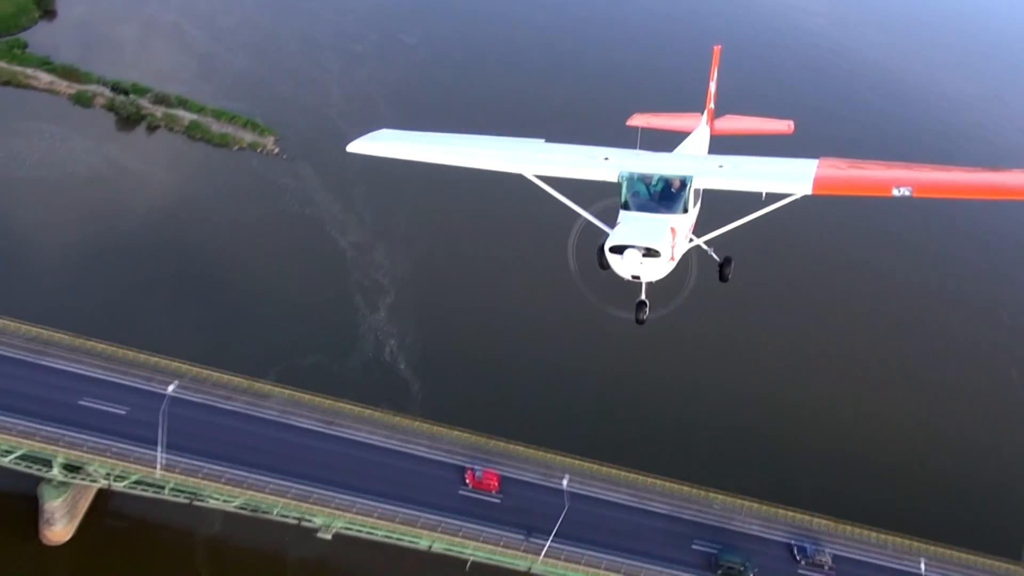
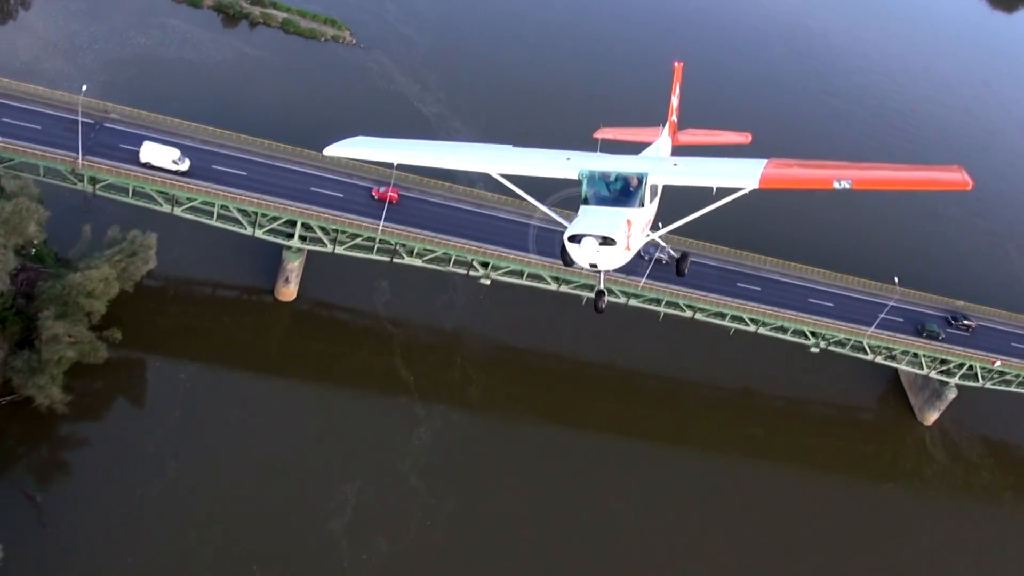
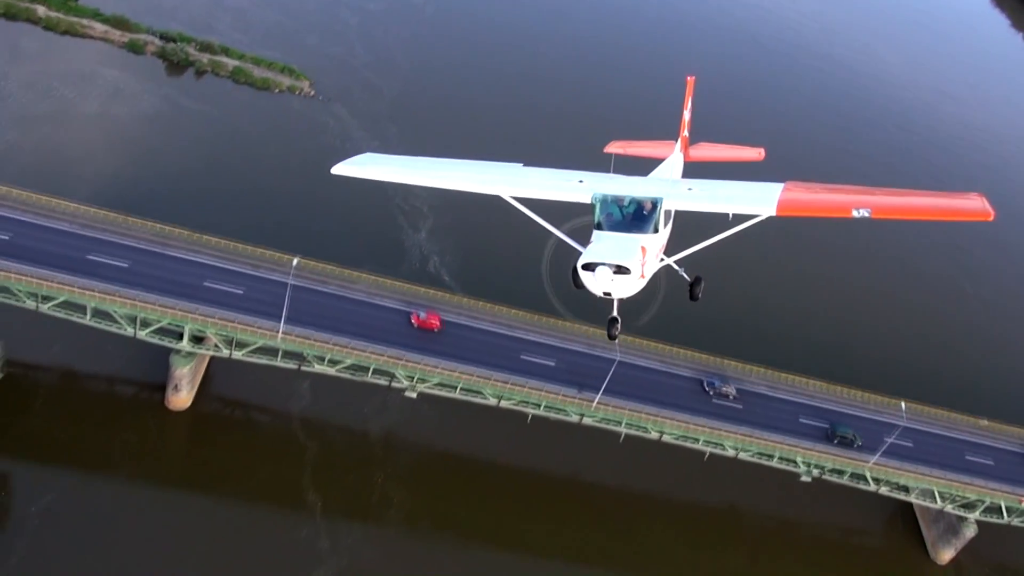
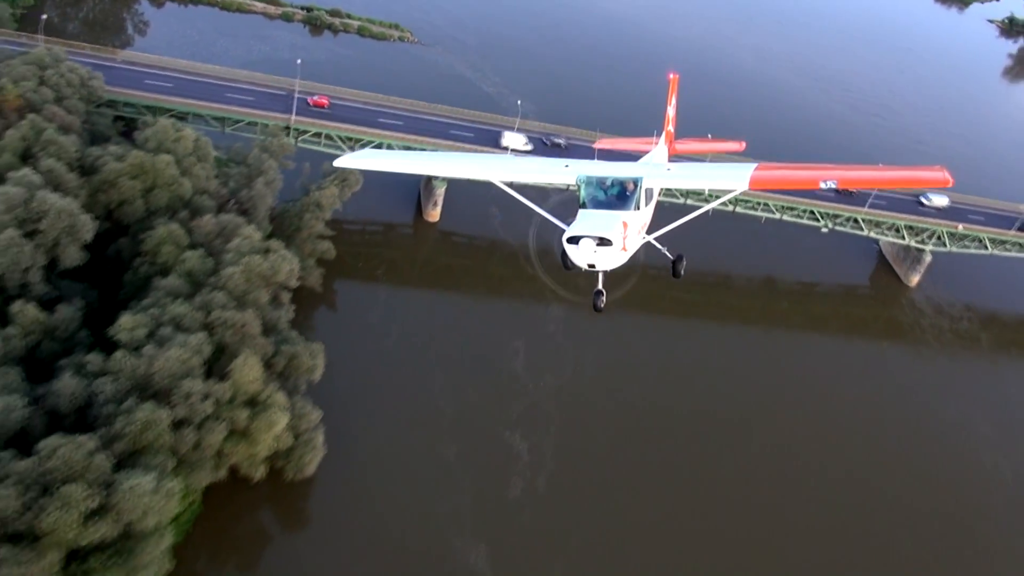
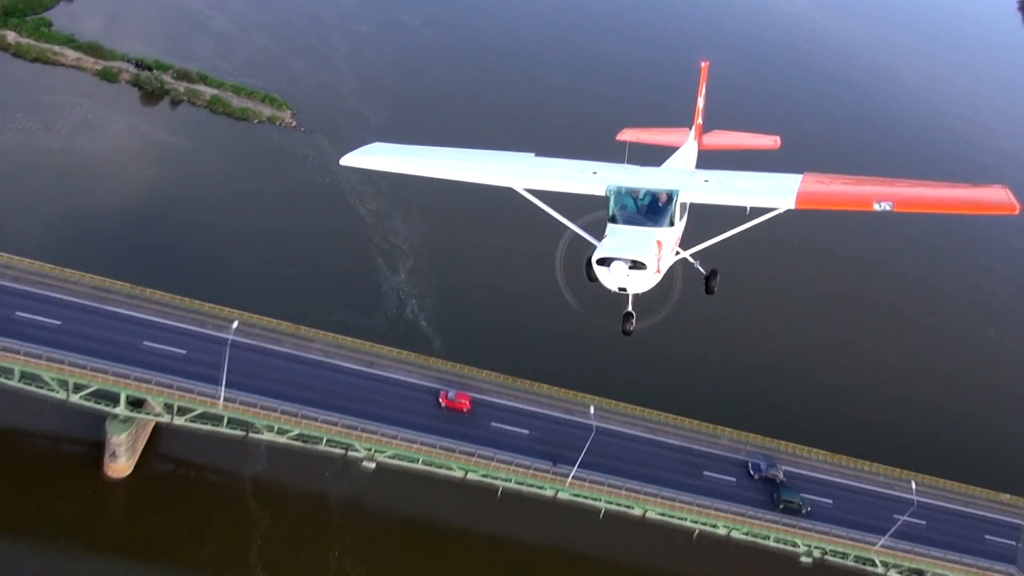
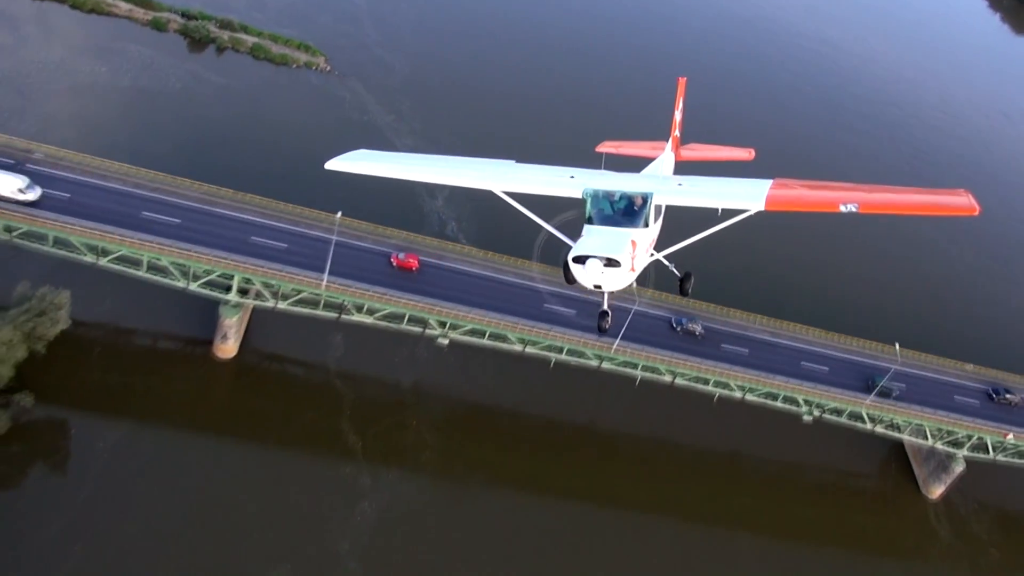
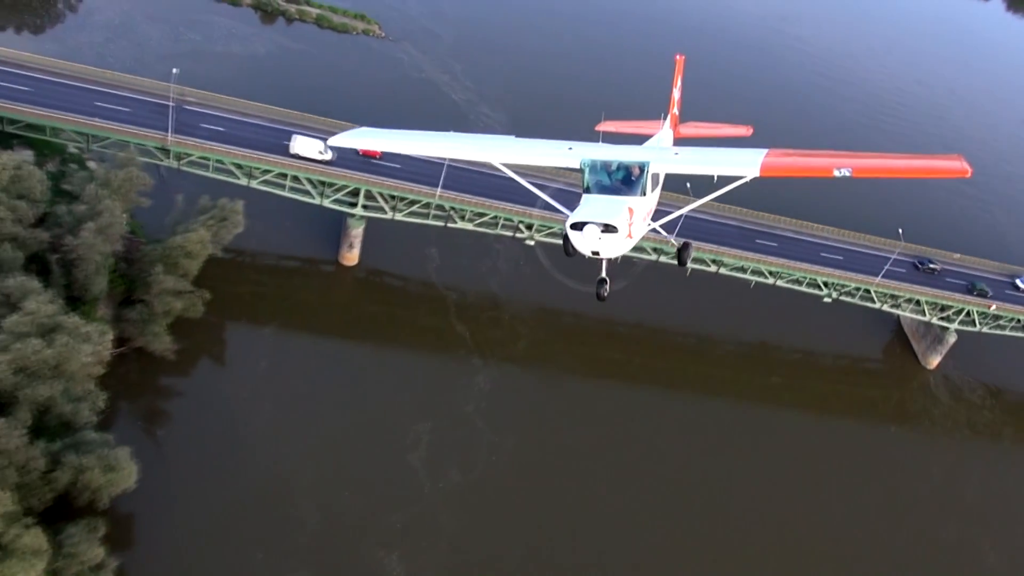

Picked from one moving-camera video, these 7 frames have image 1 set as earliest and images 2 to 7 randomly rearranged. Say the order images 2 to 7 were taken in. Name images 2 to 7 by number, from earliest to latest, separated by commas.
5, 3, 6, 2, 7, 4
